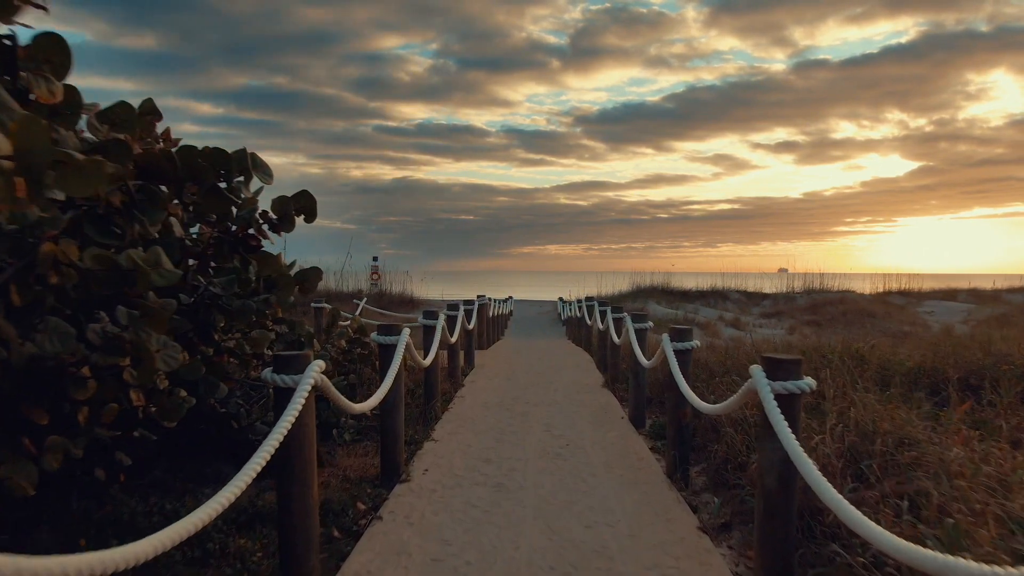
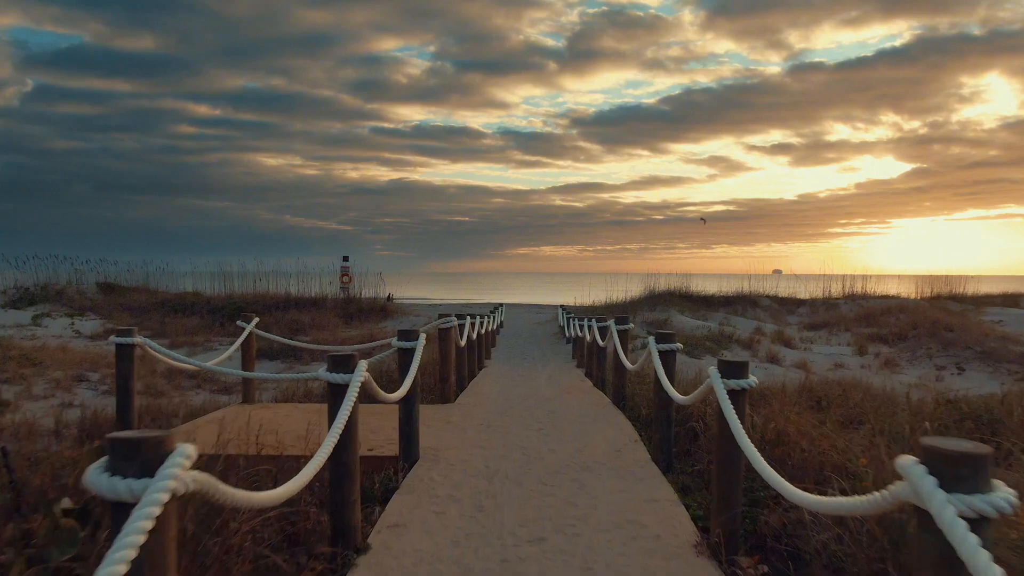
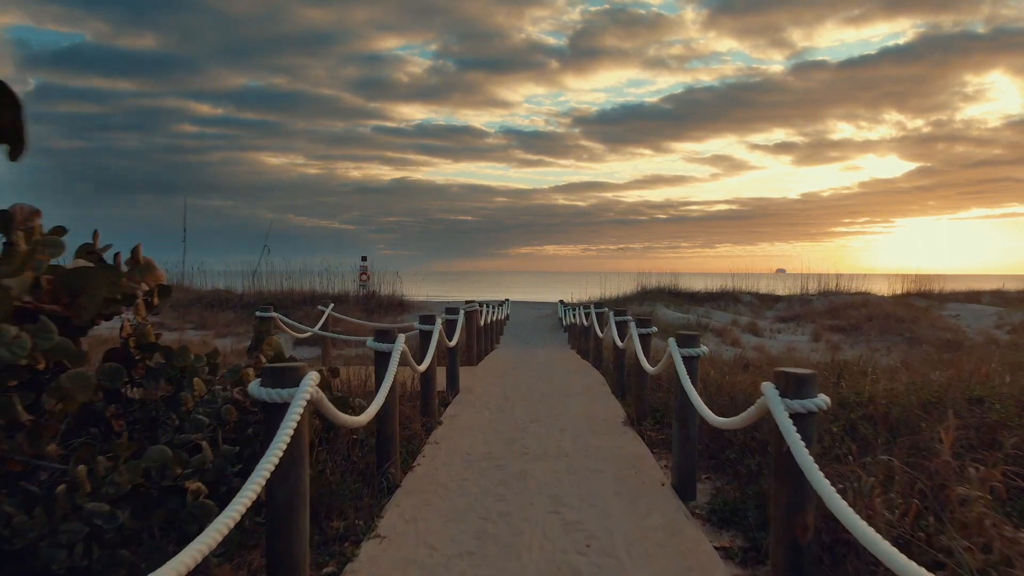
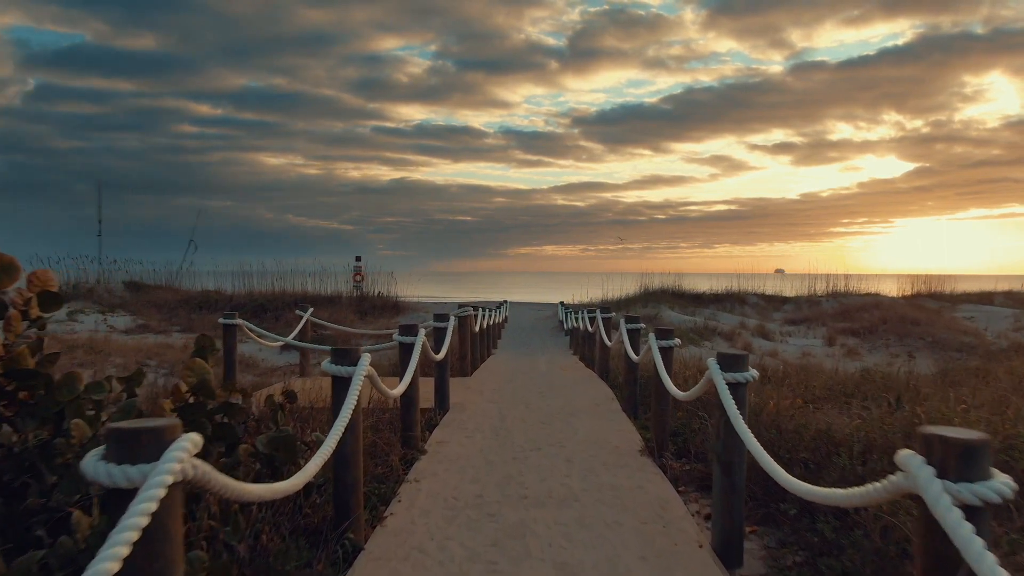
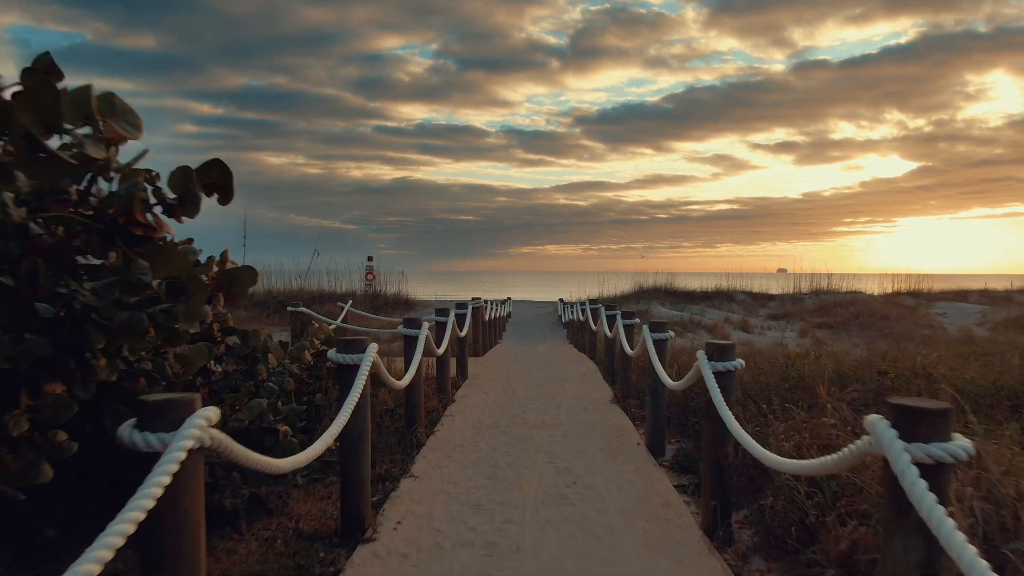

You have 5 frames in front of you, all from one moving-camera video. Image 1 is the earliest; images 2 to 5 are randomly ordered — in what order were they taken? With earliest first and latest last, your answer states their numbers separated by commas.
5, 3, 4, 2
